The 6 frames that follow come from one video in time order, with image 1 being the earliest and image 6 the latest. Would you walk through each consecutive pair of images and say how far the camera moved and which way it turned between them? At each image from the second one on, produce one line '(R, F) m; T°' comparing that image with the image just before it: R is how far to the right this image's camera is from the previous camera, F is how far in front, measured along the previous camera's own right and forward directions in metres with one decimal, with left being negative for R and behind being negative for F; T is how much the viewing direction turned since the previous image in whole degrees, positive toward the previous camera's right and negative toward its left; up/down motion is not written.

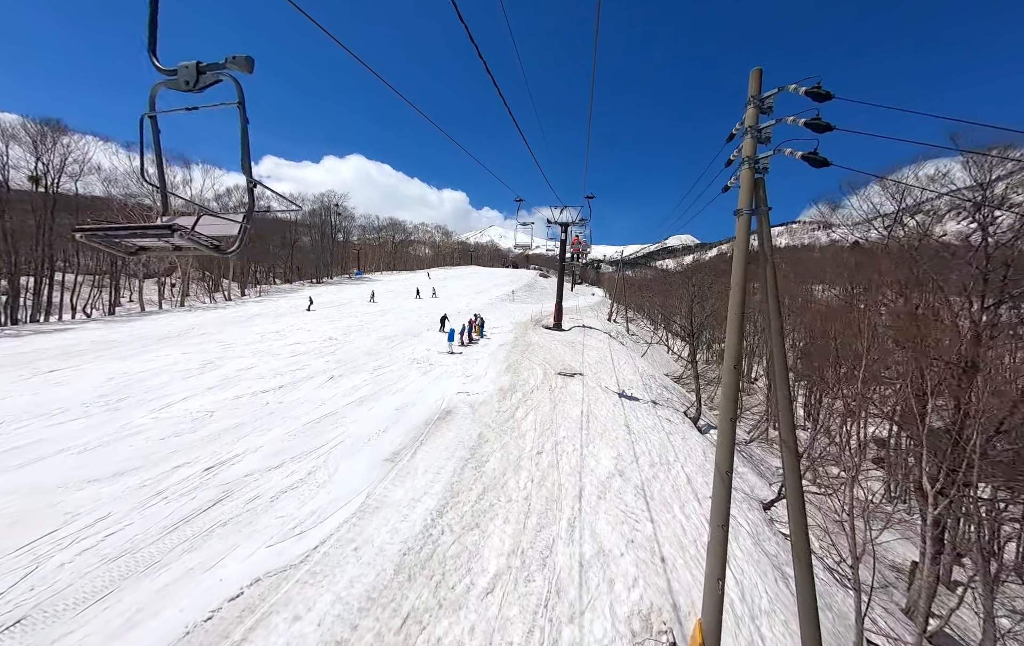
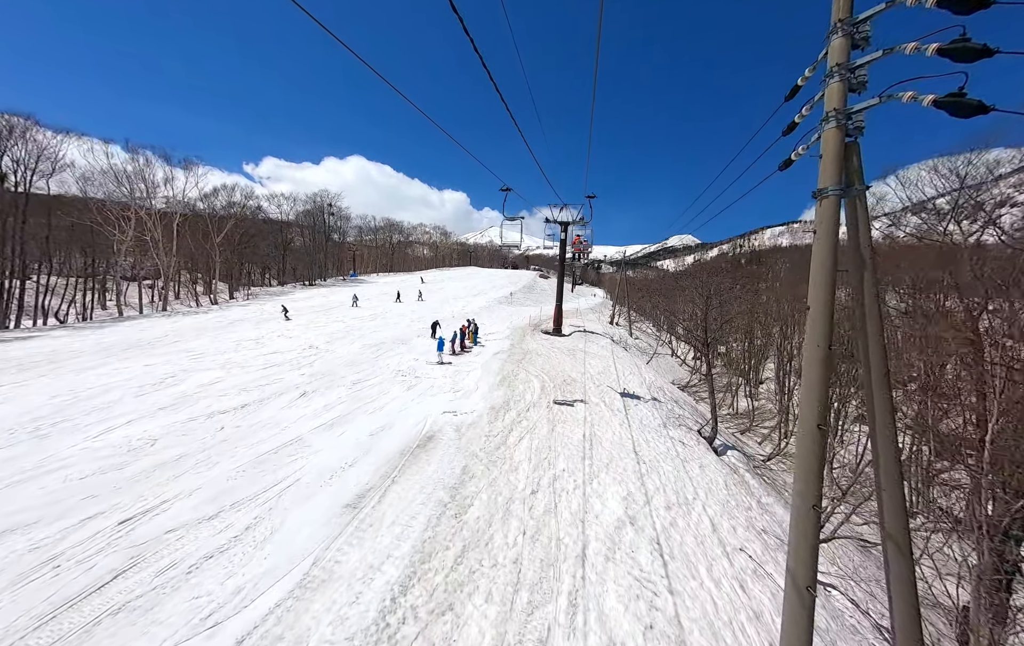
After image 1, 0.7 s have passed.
(+0.2, +1.1) m; 0°
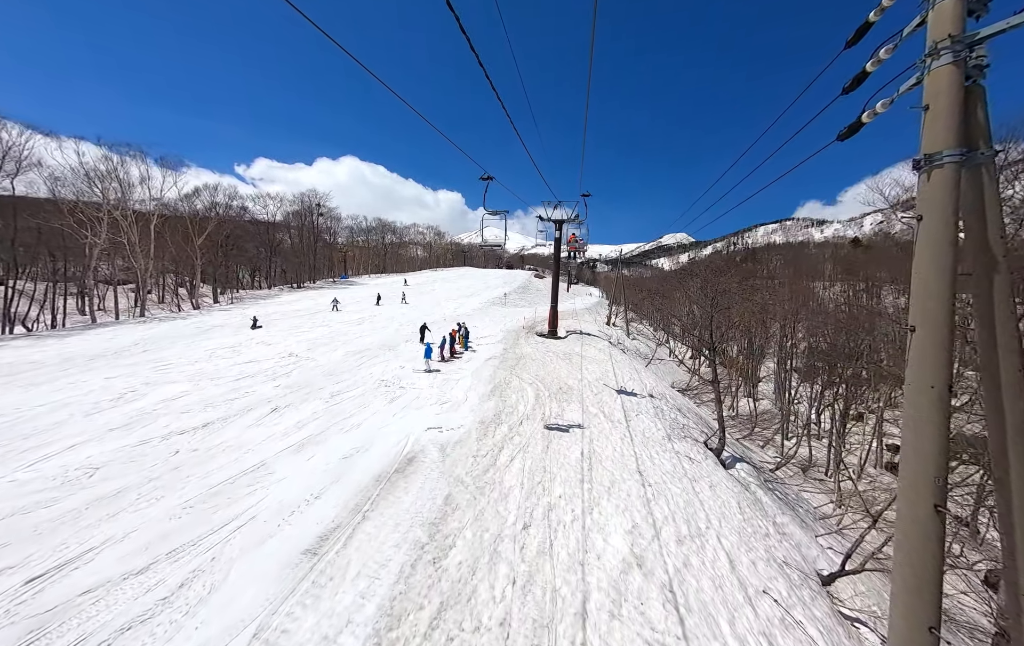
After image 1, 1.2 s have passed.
(+0.1, +0.8) m; +1°
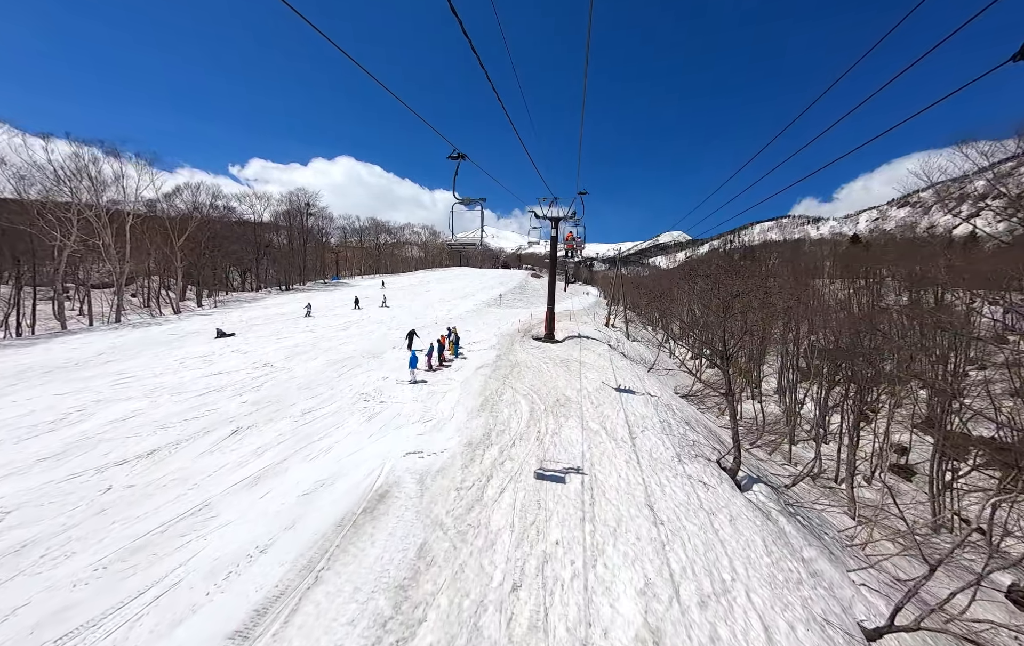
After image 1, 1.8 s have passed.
(+0.2, +0.9) m; 0°
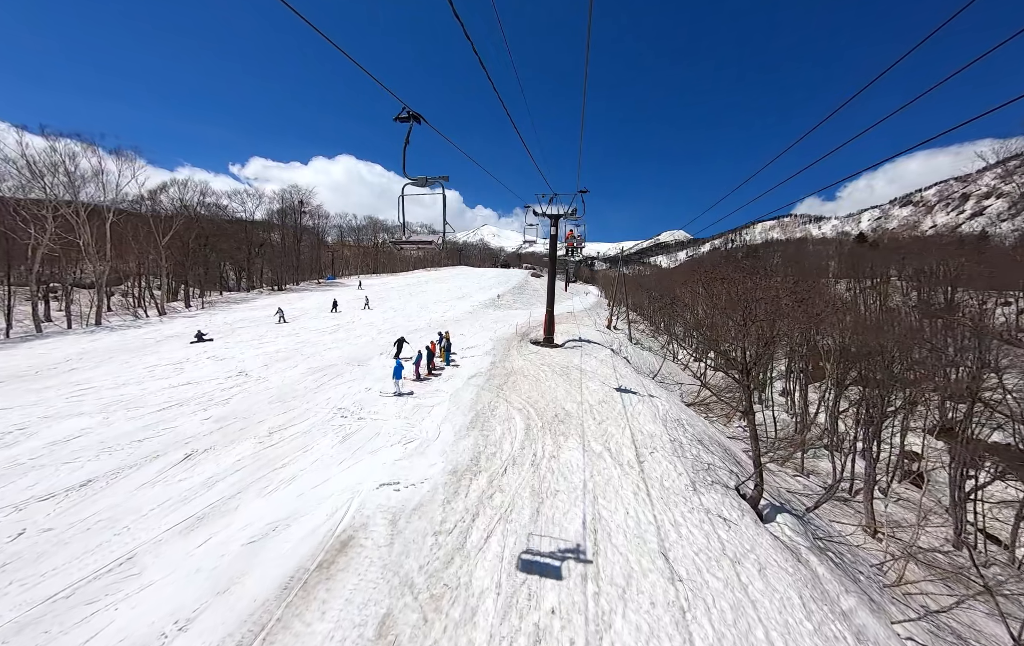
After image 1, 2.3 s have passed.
(+0.2, +0.9) m; 0°
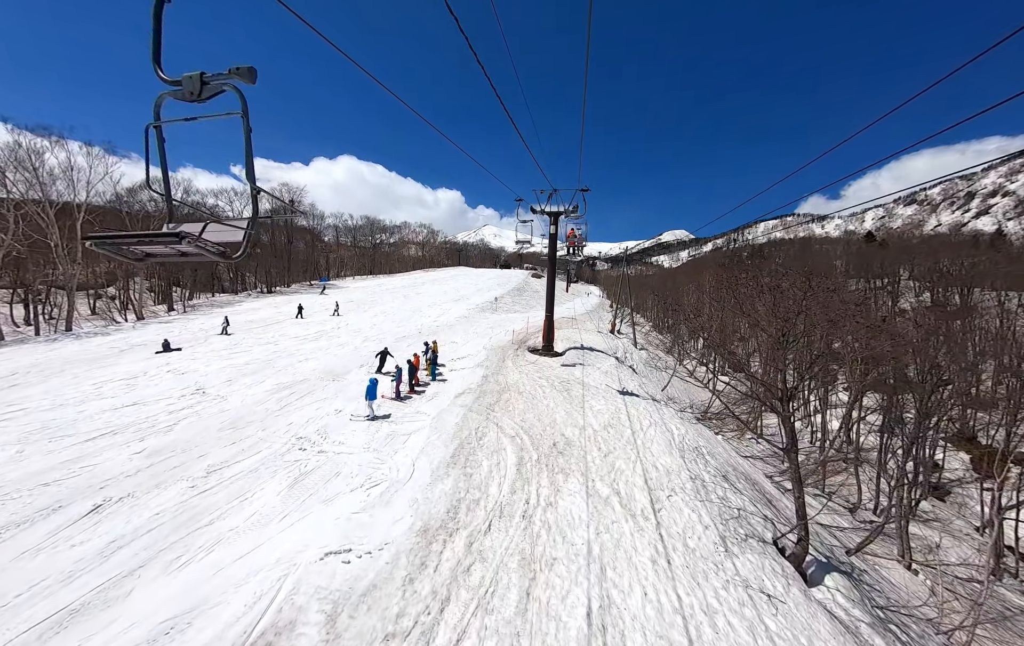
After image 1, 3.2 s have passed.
(+0.3, +1.3) m; 0°
